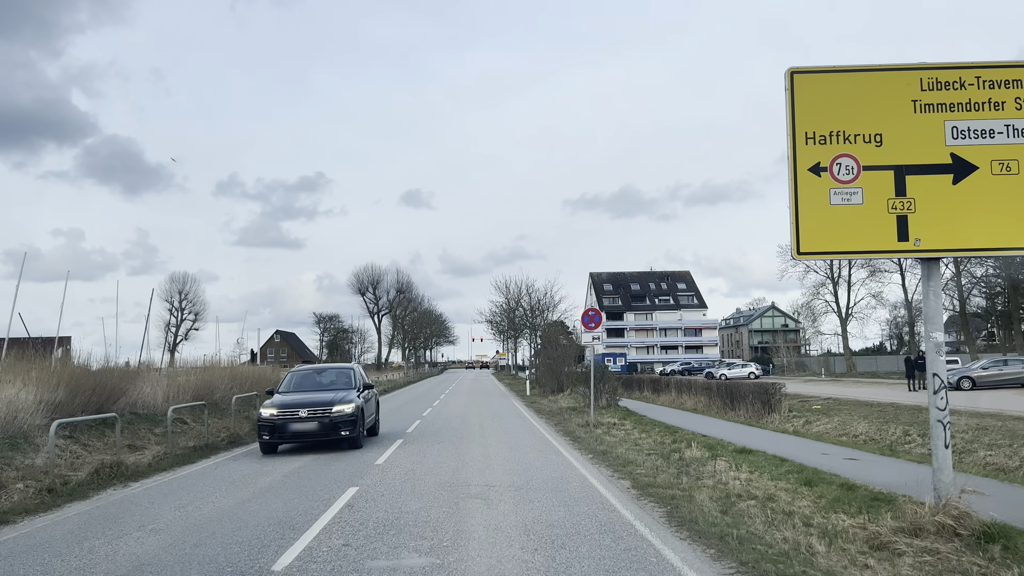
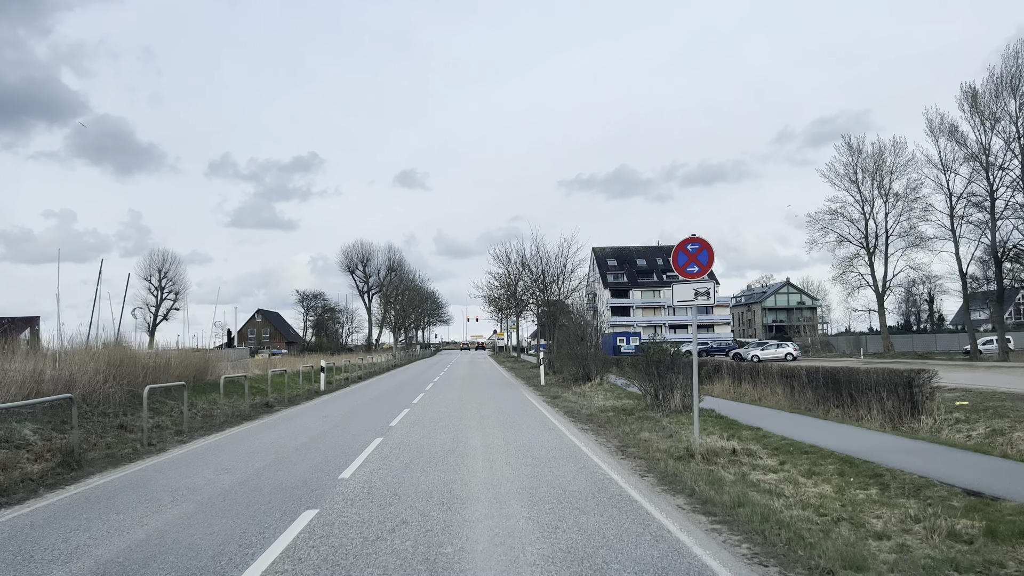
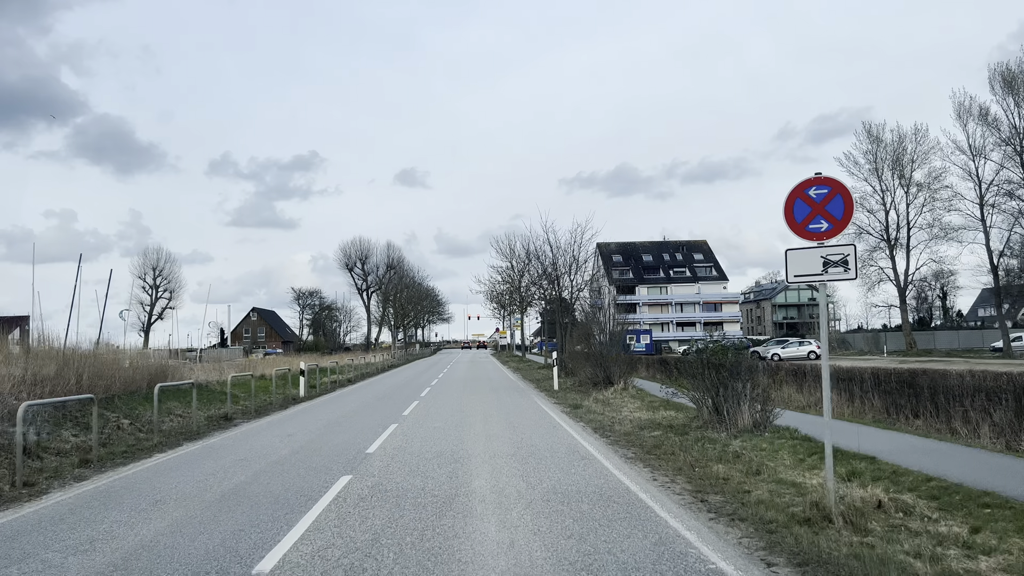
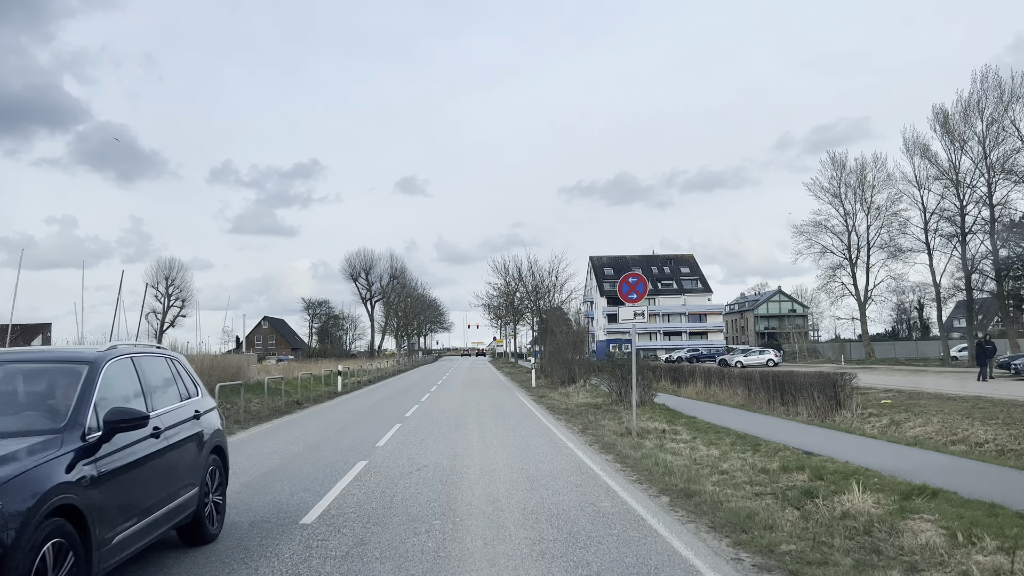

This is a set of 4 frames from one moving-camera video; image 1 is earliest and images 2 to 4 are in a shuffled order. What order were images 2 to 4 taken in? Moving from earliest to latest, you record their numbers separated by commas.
4, 2, 3
